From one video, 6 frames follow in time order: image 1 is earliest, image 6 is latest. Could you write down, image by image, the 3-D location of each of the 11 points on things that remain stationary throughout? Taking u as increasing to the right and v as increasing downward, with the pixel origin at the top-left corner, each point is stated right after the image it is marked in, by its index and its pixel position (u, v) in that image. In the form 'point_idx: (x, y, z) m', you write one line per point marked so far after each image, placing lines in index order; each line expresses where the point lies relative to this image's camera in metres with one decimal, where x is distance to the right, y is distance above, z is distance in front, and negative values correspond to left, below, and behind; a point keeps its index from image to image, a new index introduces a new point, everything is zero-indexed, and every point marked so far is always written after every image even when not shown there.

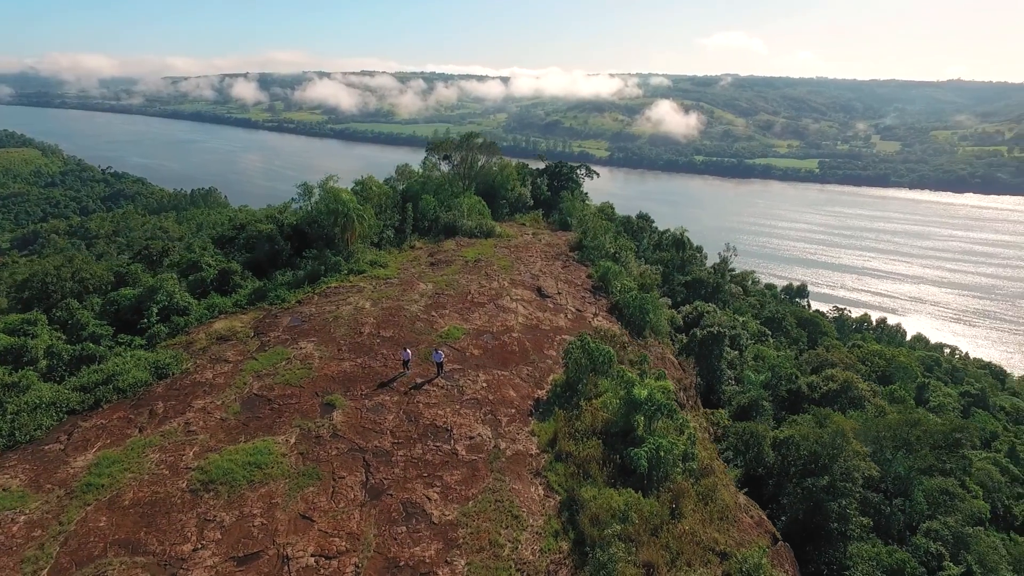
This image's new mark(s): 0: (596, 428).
0: (+1.9, -3.0, +13.3) m
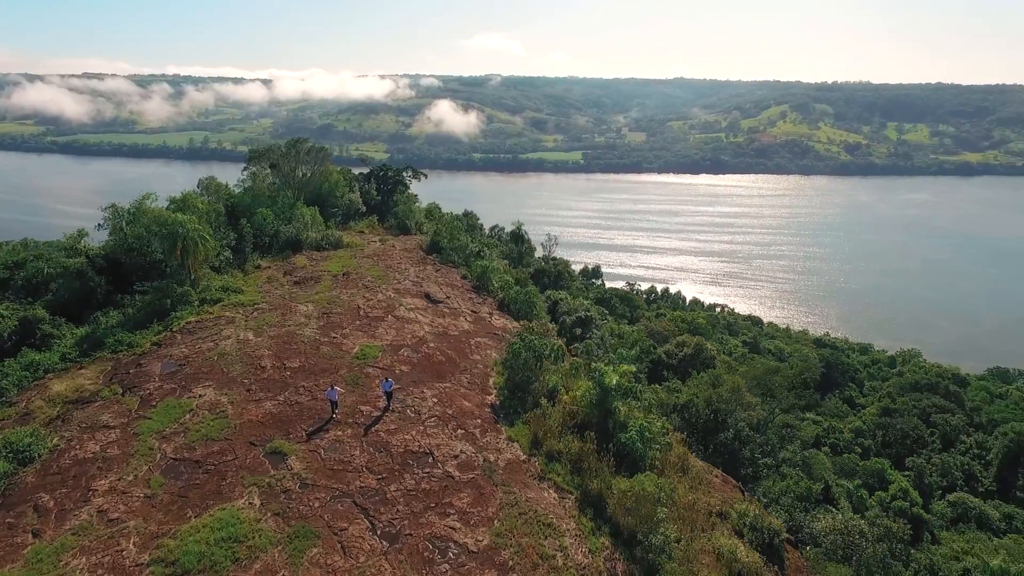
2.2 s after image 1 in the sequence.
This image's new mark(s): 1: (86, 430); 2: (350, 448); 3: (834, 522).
0: (+1.4, -2.9, +13.5) m
1: (-9.1, -3.0, +13.5) m
2: (-3.2, -3.2, +12.5) m
3: (+7.8, -5.7, +15.2) m
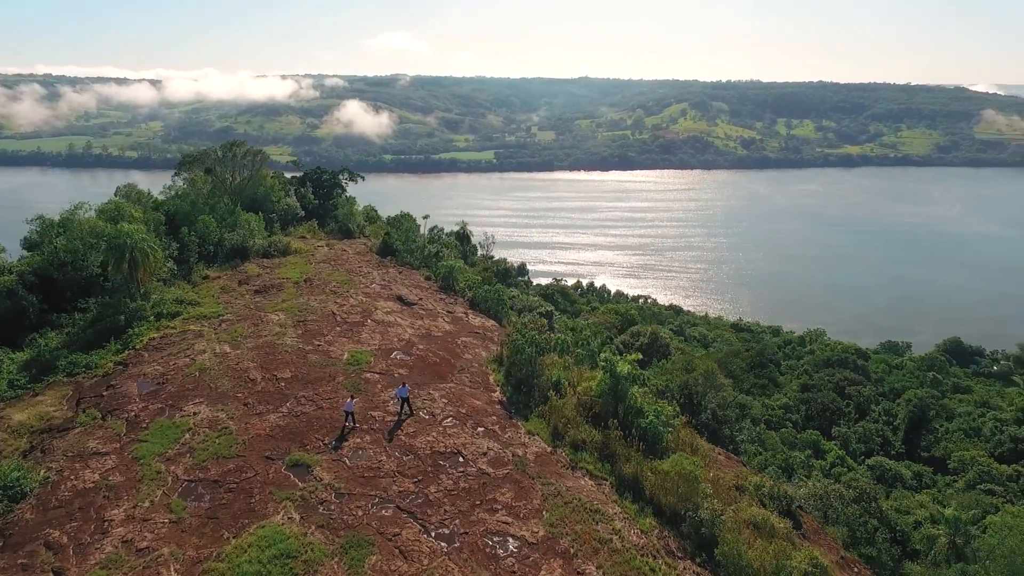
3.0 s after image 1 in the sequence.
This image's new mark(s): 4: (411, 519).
0: (+1.7, -2.8, +13.9) m
1: (-8.7, -3.4, +12.5) m
2: (-2.6, -3.3, +12.3) m
3: (+8.0, -5.3, +16.5) m
4: (-1.7, -3.9, +10.5) m
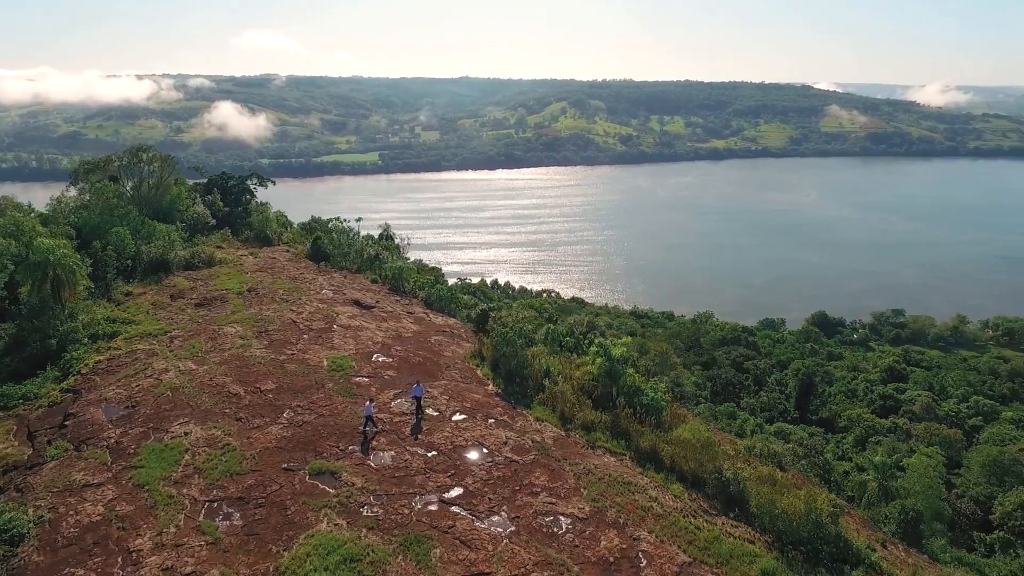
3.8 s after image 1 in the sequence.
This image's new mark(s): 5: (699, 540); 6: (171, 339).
0: (+1.8, -2.5, +14.6) m
1: (-8.2, -3.7, +11.5) m
2: (-2.2, -3.3, +12.3) m
3: (+7.7, -4.7, +18.3) m
4: (-0.9, -3.8, +10.7) m
5: (+3.0, -4.0, +10.0) m
6: (-10.3, -1.5, +18.8) m
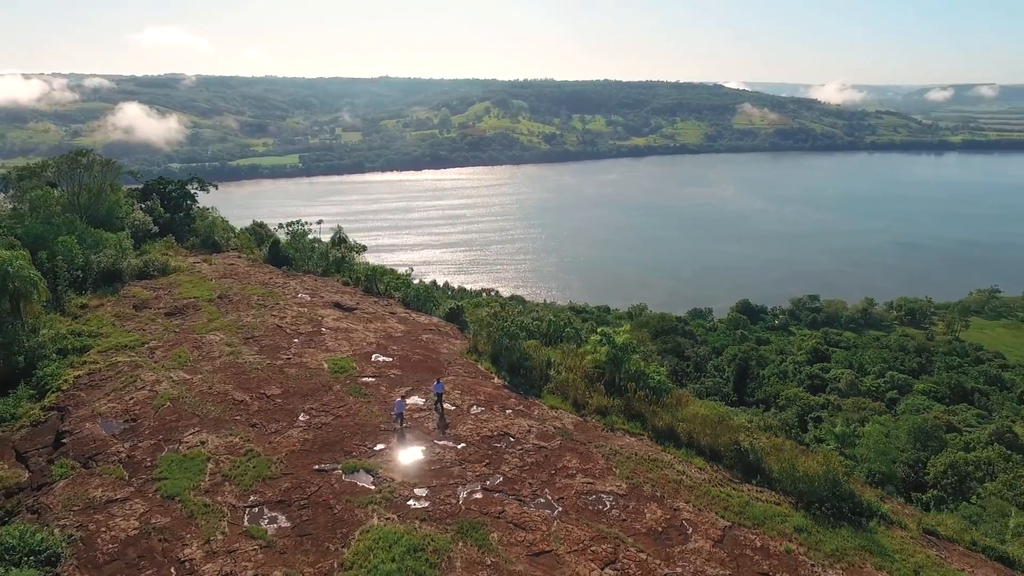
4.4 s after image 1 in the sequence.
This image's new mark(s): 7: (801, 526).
0: (+2.0, -2.3, +15.2) m
1: (-7.4, -3.9, +11.0) m
2: (-1.6, -3.2, +12.5) m
3: (+7.5, -4.2, +19.6) m
4: (-0.1, -3.7, +11.1) m
5: (+3.8, -3.8, +10.9) m
6: (-10.4, -1.8, +18.1) m
7: (+4.8, -3.9, +10.3) m
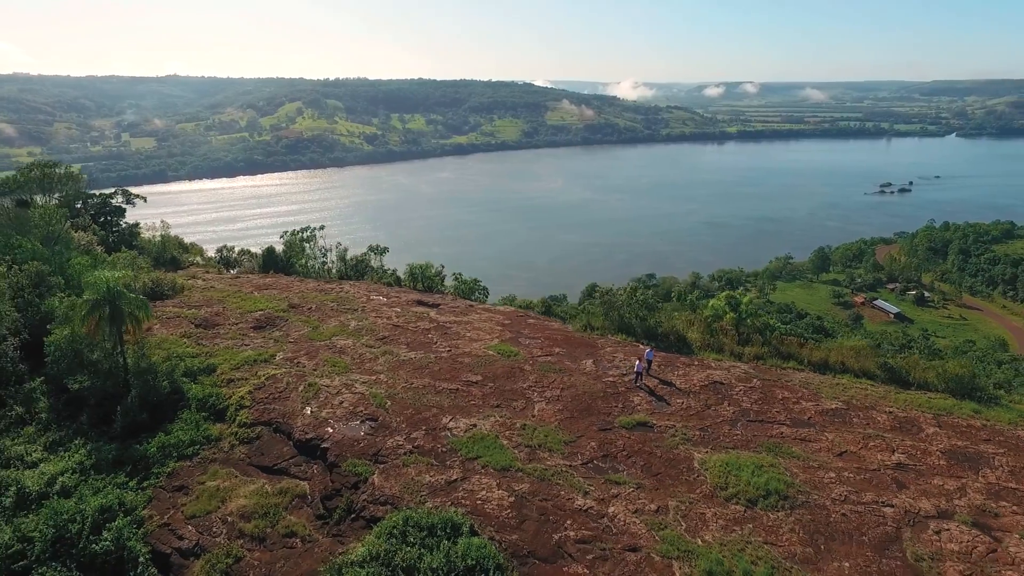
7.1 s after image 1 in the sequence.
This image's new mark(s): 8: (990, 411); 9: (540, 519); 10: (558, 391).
0: (+6.5, -1.5, +18.3) m
1: (-1.3, -3.8, +11.7) m
2: (+3.8, -2.6, +14.7) m
3: (+10.8, -2.9, +24.0) m
4: (+5.6, -3.0, +13.7) m
5: (+9.5, -2.7, +14.6) m
6: (-6.3, -2.1, +17.7) m
7: (+10.6, -2.8, +14.3) m
8: (+10.9, -2.8, +14.4) m
9: (+0.4, -4.1, +10.9) m
10: (+1.0, -2.5, +15.4) m
